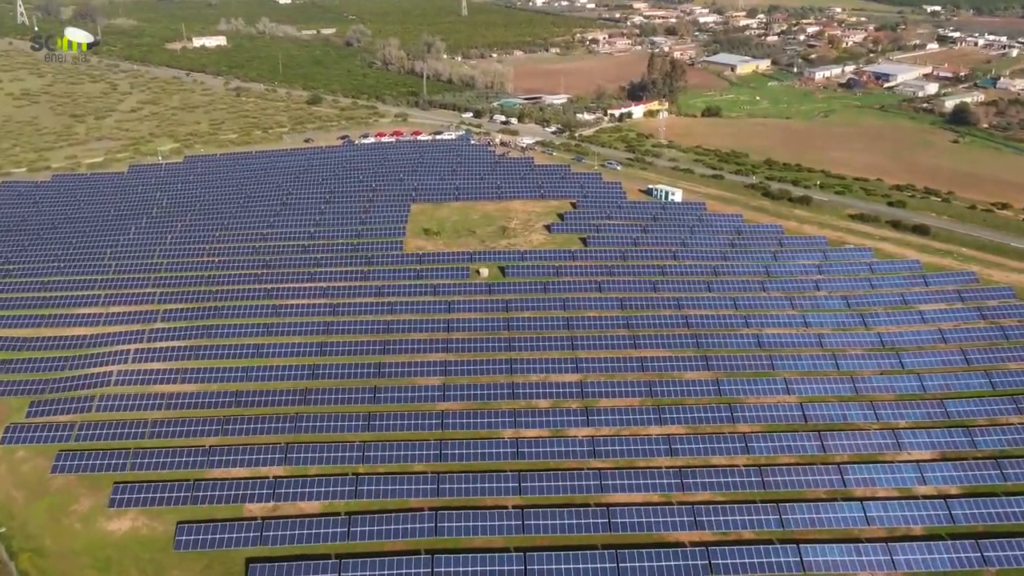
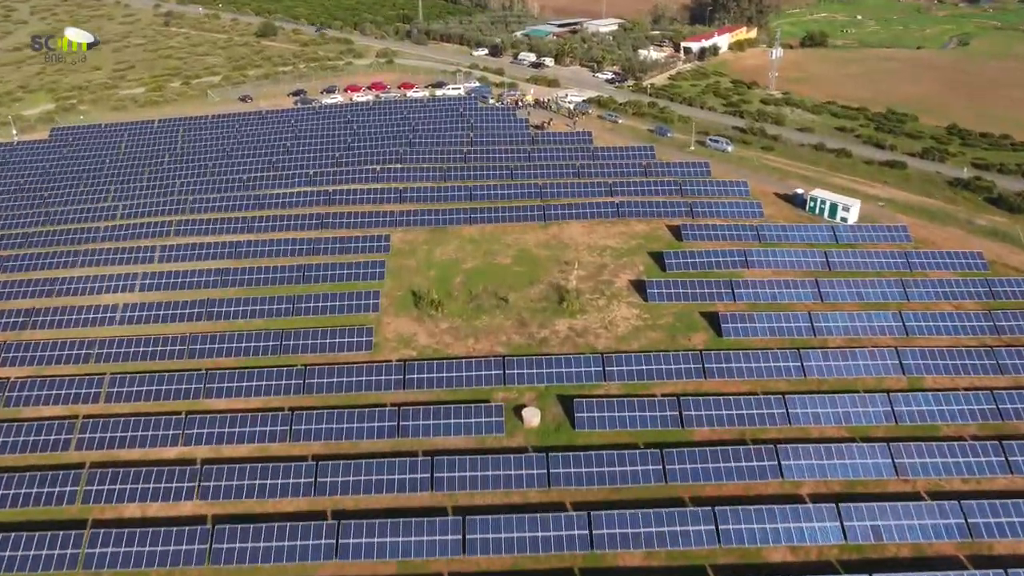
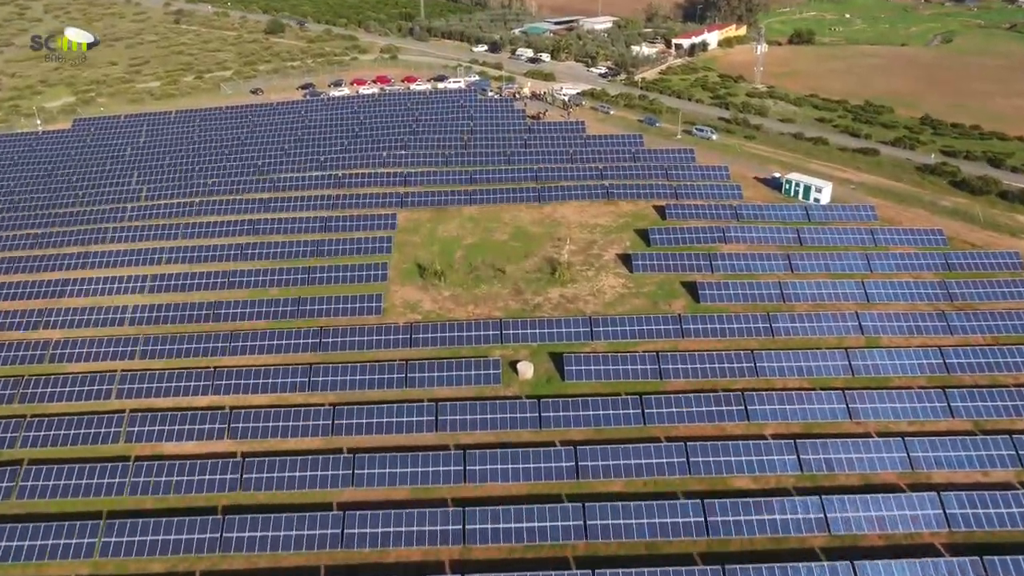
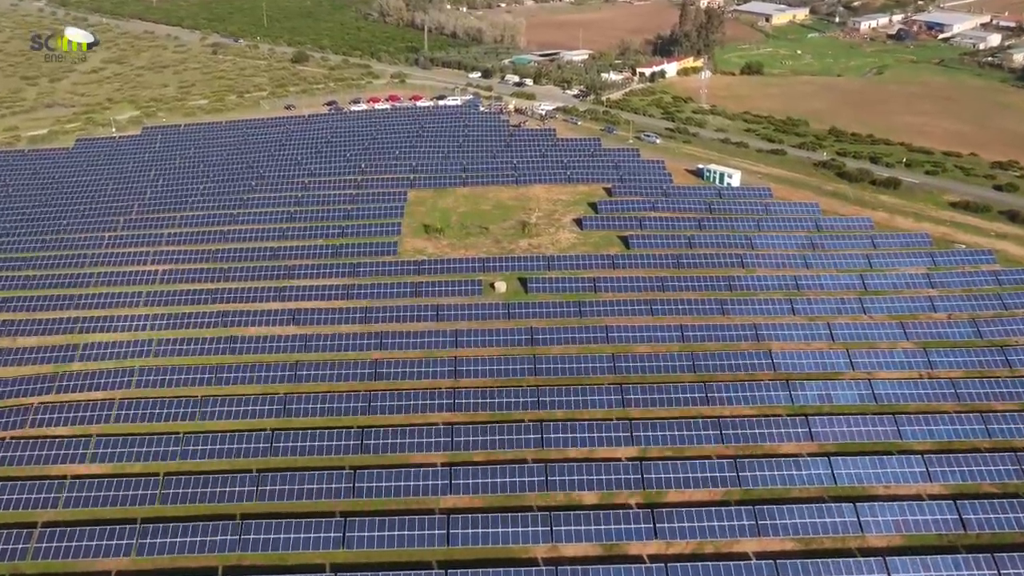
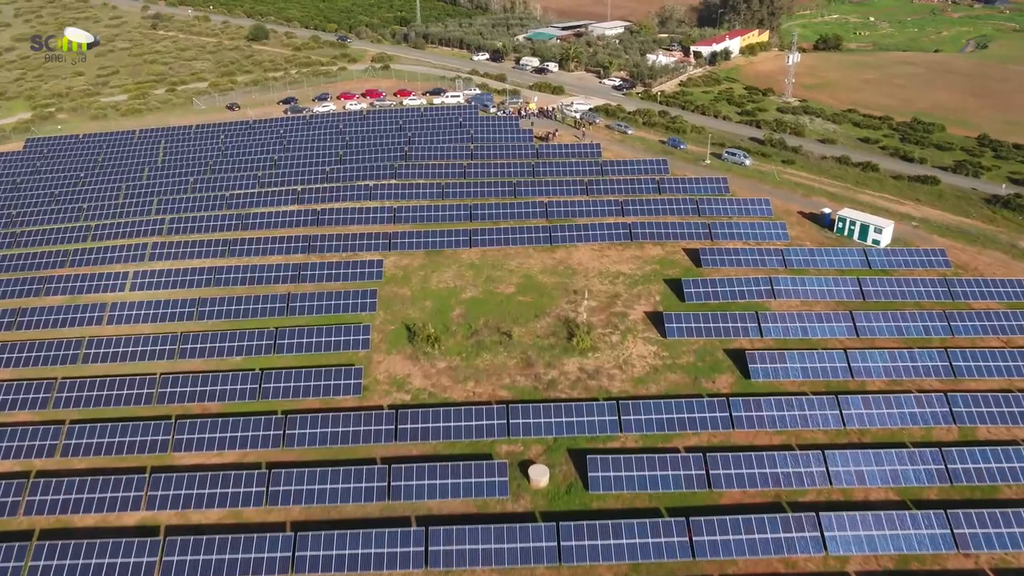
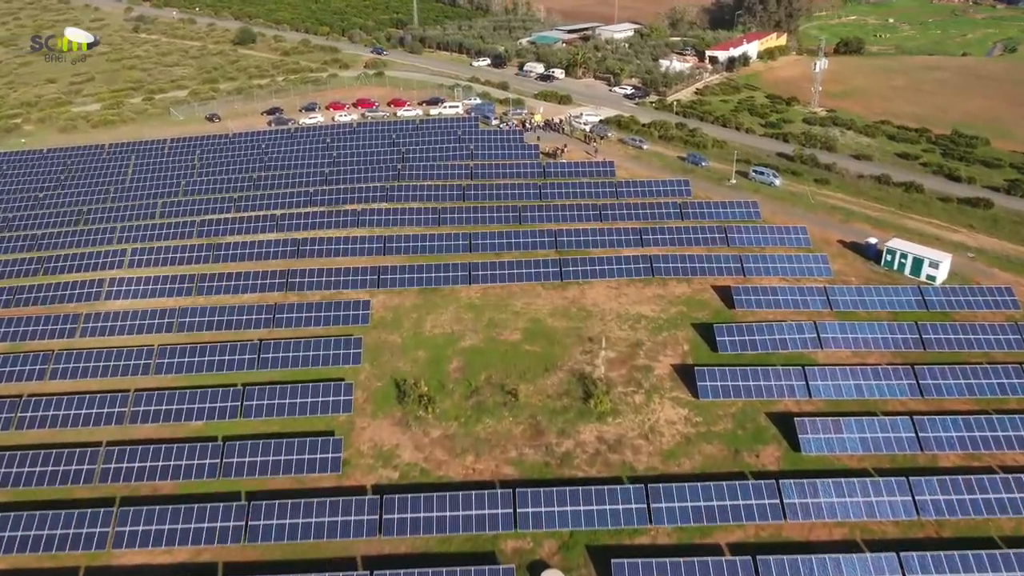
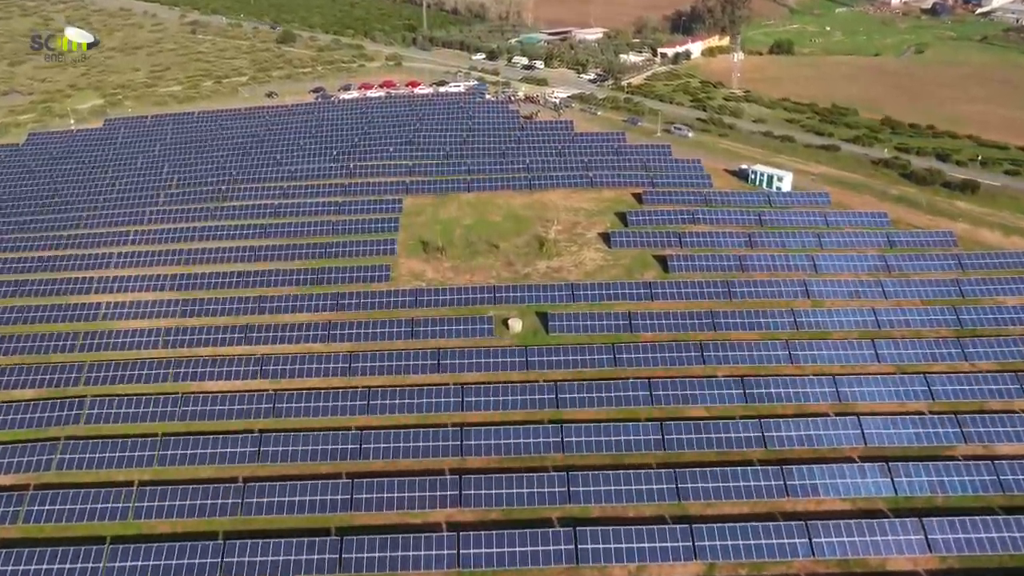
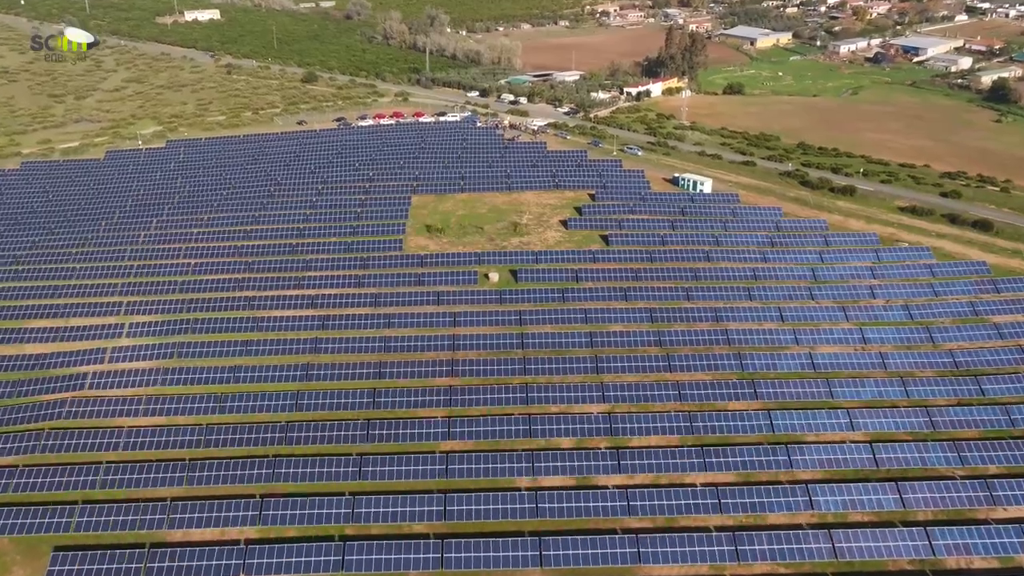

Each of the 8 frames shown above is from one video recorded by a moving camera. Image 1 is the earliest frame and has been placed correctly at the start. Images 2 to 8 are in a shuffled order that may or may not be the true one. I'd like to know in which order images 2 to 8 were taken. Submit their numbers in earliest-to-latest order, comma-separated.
8, 4, 7, 3, 2, 5, 6
